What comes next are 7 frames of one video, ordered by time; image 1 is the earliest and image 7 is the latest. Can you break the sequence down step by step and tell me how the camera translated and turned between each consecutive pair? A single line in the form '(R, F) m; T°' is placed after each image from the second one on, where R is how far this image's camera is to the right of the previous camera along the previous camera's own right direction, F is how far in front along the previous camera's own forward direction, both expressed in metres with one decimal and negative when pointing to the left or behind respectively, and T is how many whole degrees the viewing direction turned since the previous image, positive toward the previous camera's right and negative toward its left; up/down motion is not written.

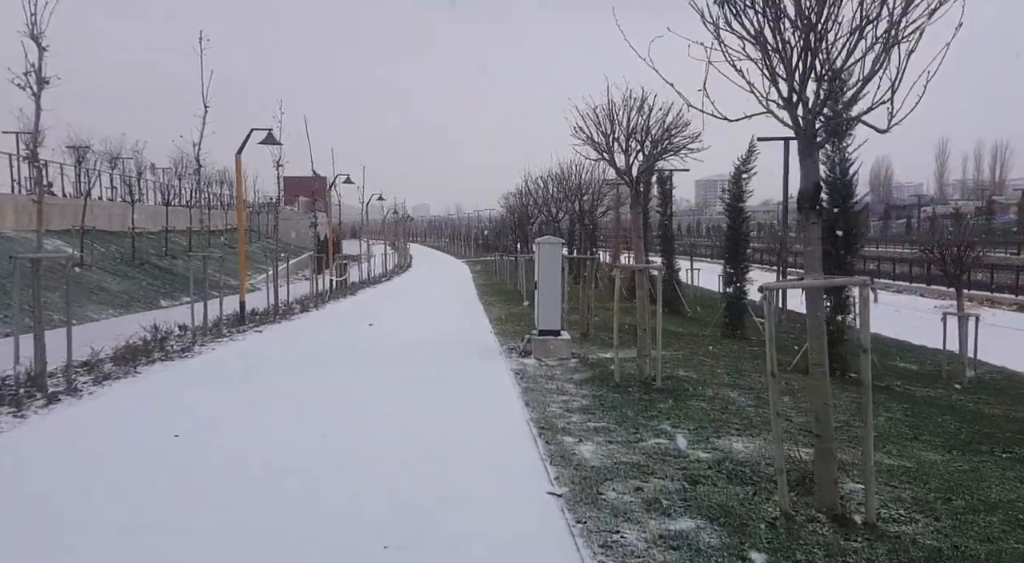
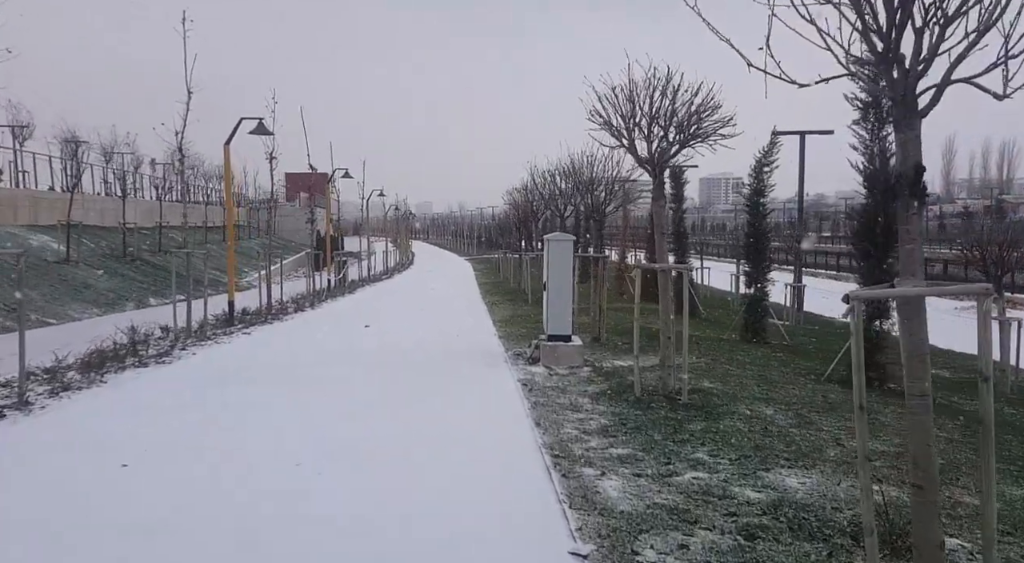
(-0.1, +0.9) m; 0°
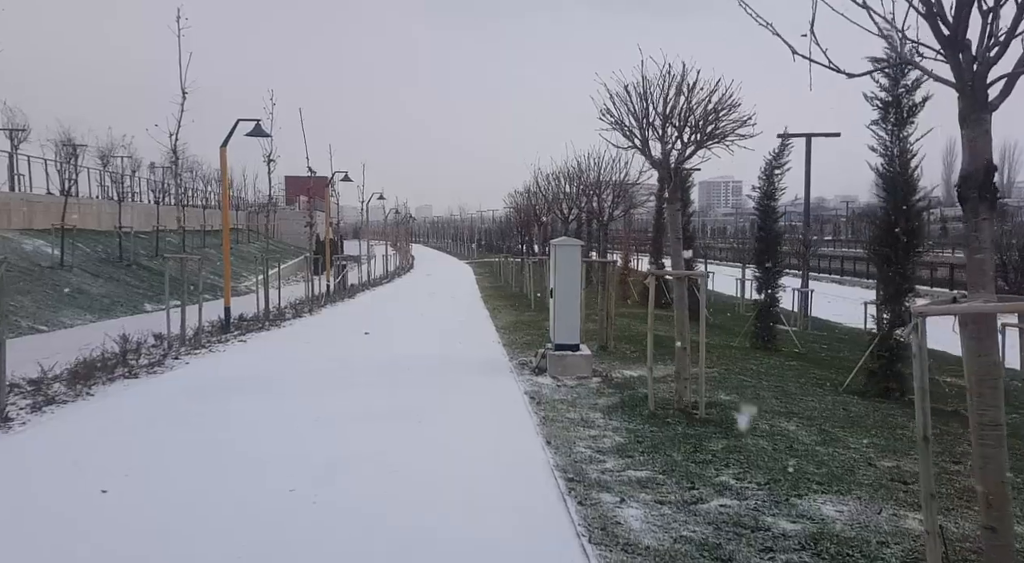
(-0.1, +0.4) m; 0°
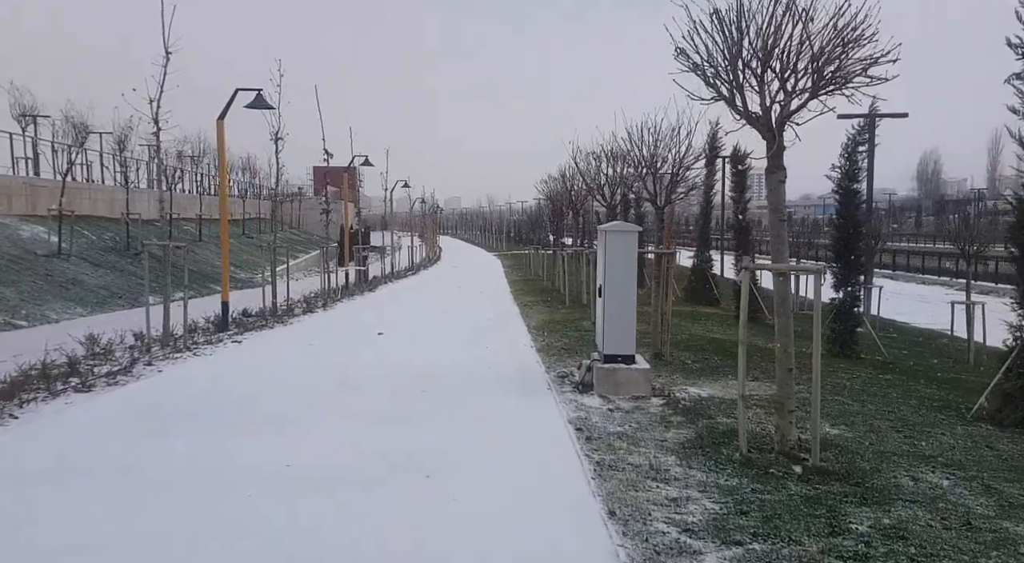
(-0.1, +1.8) m; -2°
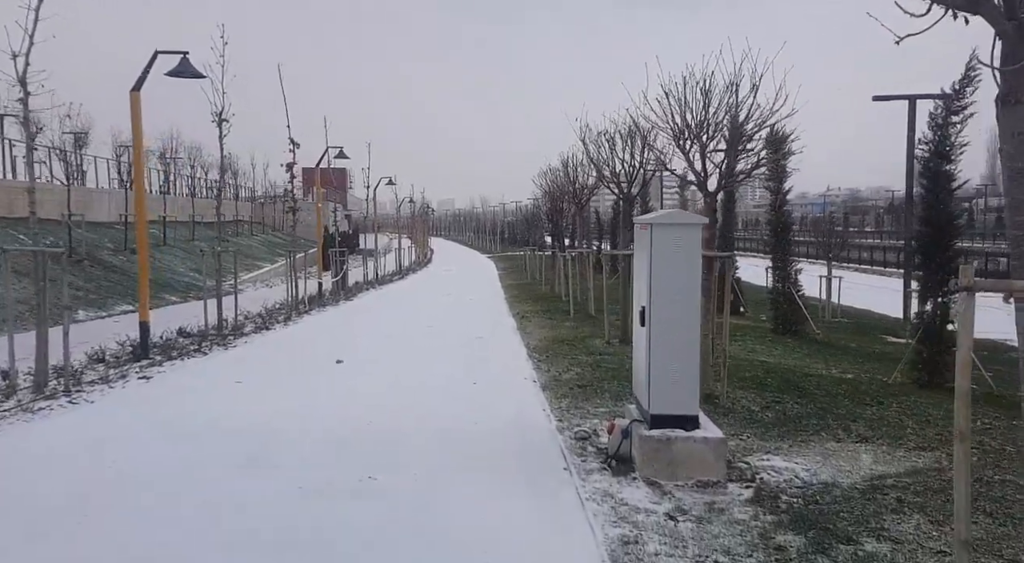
(0.0, +2.6) m; 0°
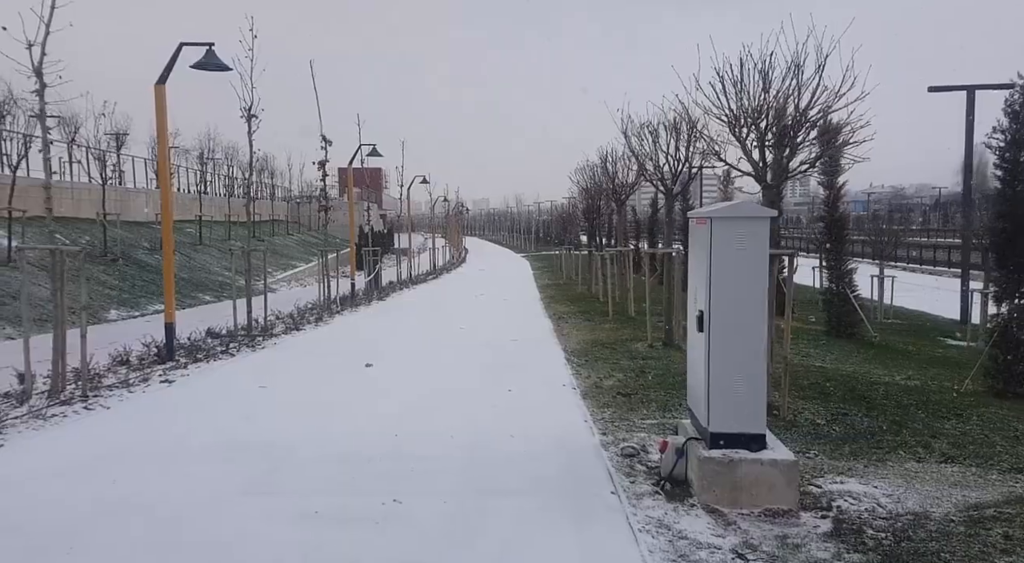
(0.0, +0.5) m; -3°
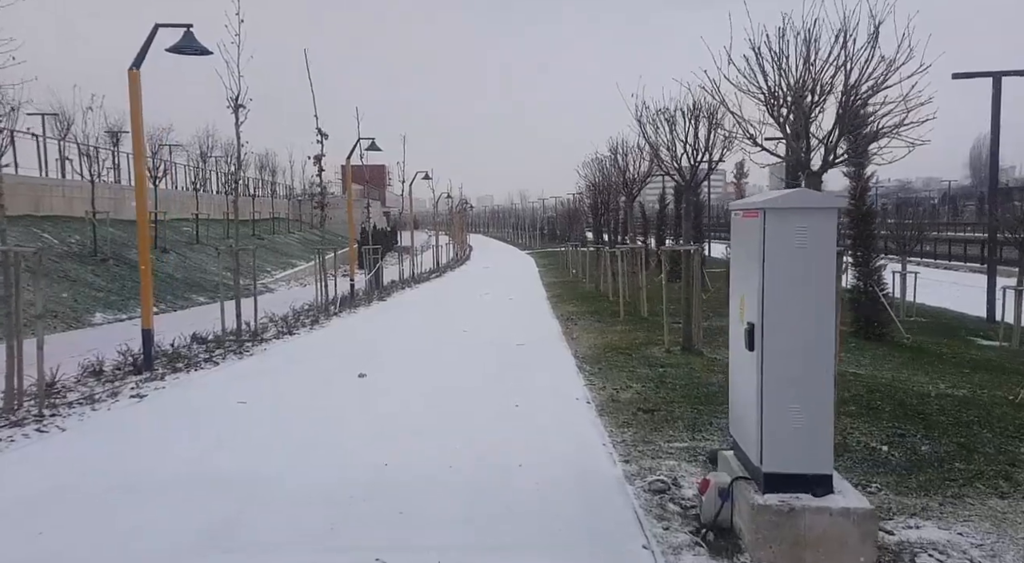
(0.0, +0.8) m; 0°
